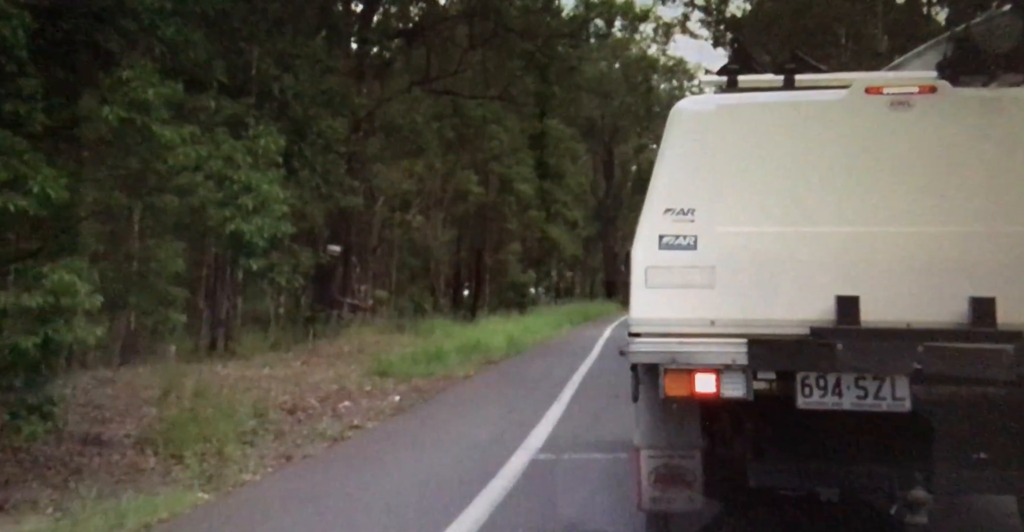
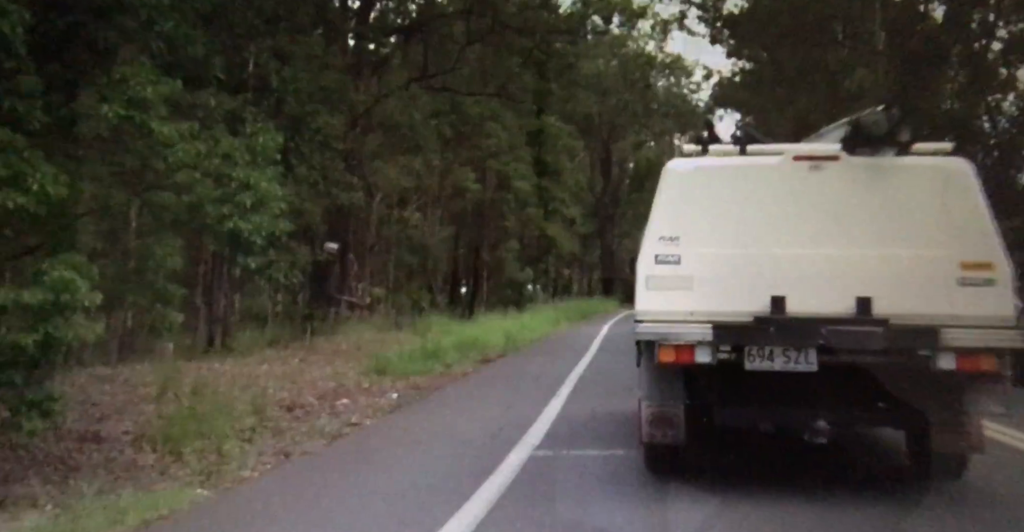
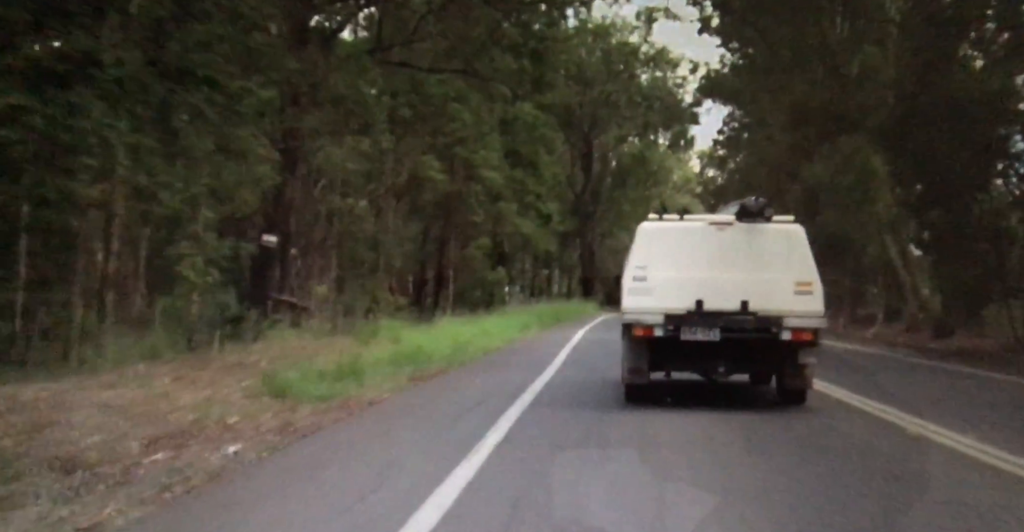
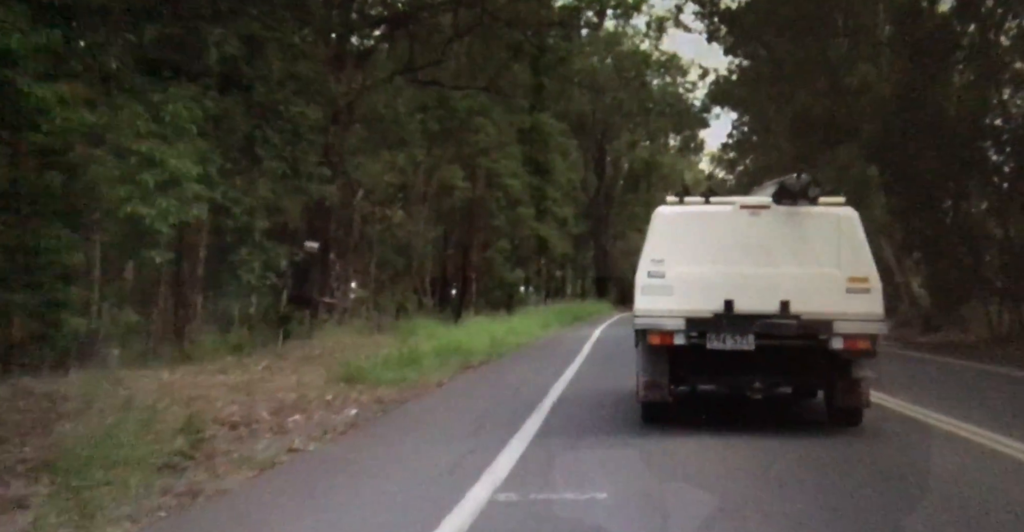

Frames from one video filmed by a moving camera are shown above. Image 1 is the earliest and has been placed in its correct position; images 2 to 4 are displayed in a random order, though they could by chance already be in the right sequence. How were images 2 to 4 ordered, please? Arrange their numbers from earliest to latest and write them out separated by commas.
2, 4, 3
